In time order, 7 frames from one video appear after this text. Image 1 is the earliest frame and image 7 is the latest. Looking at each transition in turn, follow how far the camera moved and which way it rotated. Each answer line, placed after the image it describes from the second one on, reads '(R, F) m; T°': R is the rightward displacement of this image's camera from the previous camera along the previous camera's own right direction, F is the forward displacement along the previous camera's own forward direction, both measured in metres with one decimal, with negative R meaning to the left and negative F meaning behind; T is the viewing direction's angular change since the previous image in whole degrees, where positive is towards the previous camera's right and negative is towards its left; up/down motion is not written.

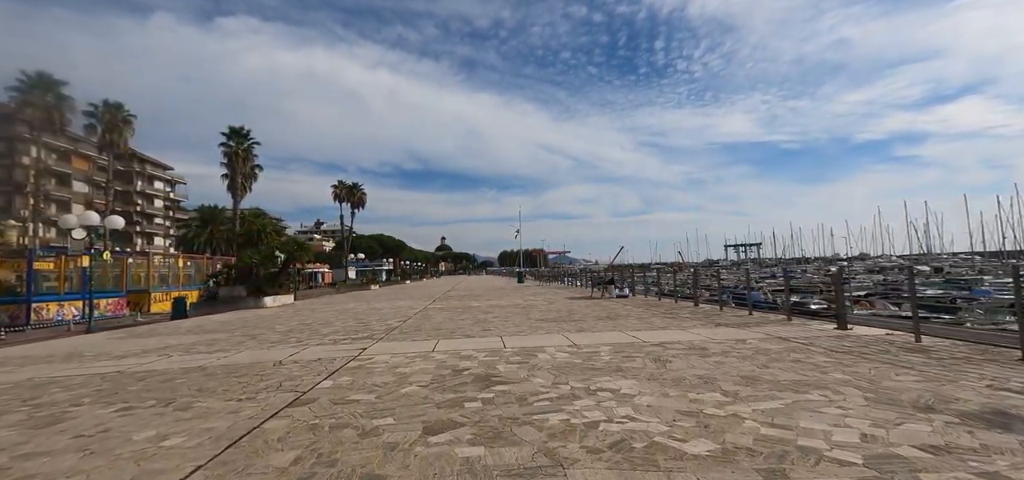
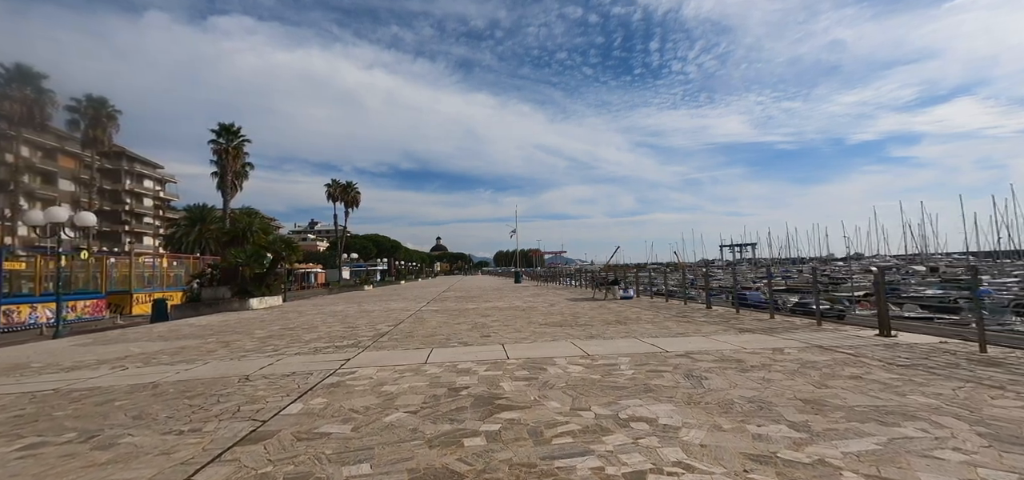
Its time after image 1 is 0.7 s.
(-0.2, +1.0) m; +1°
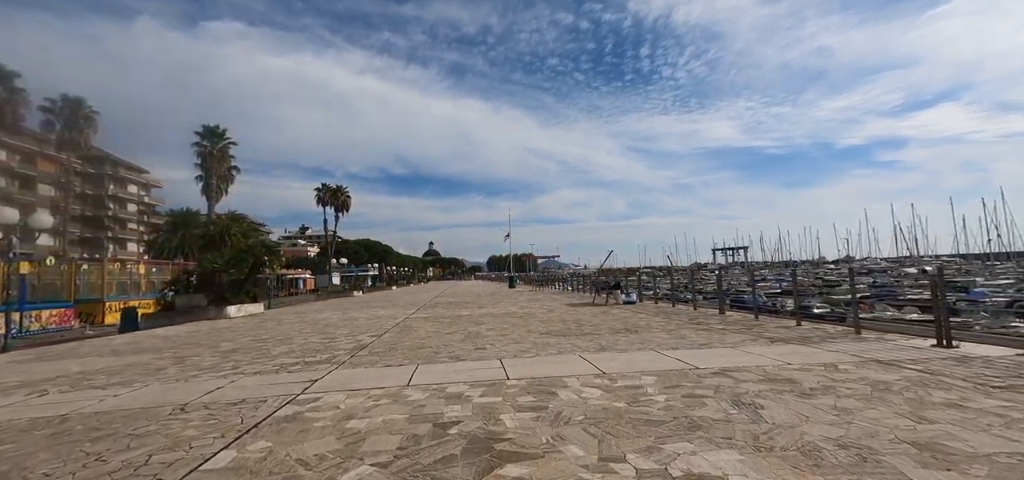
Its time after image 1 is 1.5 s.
(-0.1, +1.2) m; +1°
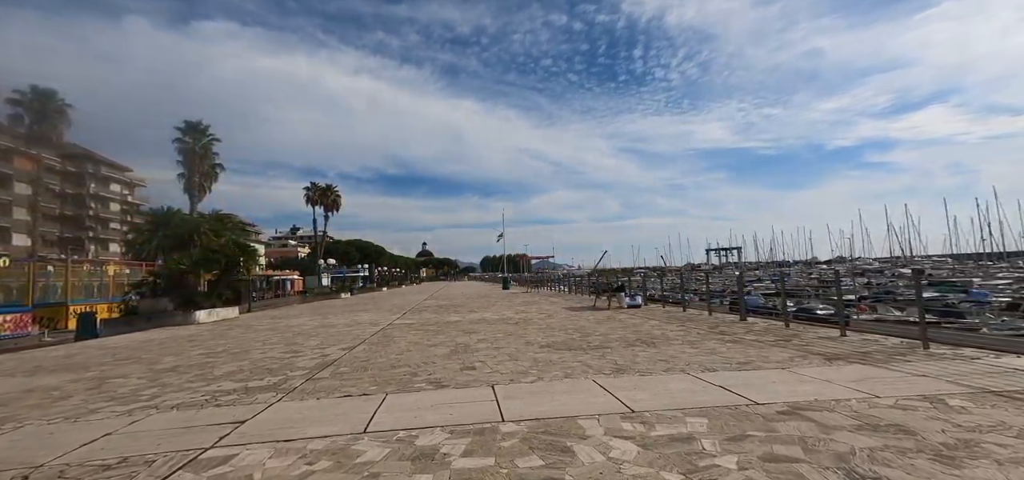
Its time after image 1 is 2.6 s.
(0.0, +1.5) m; +1°
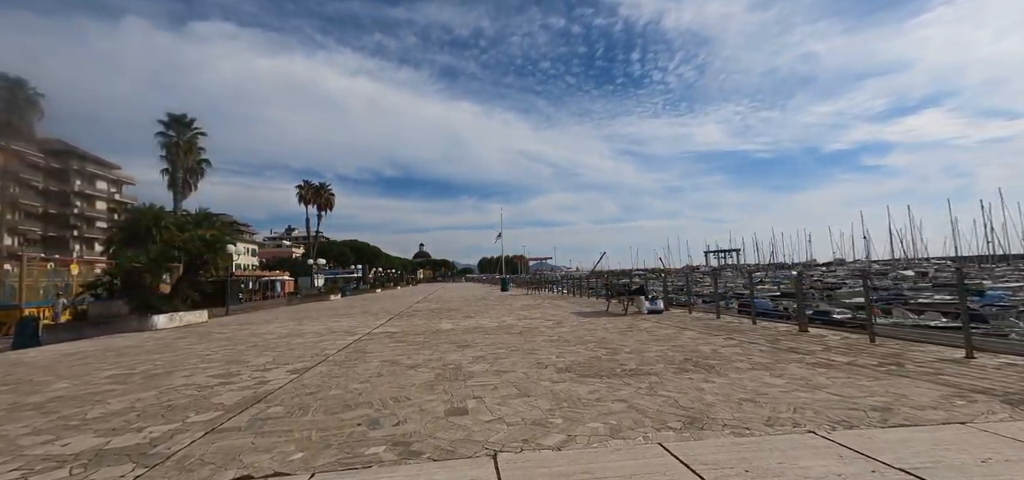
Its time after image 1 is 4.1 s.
(-0.2, +2.3) m; 0°
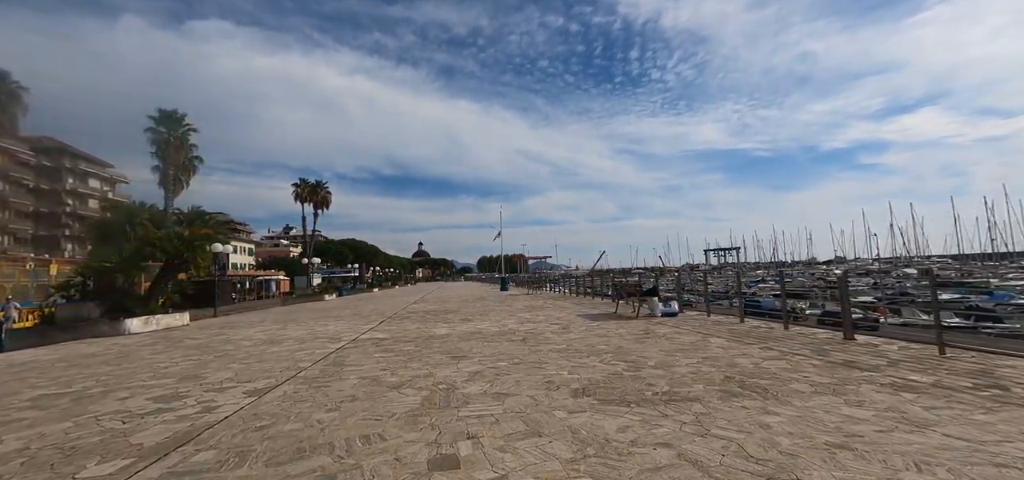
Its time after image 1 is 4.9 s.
(-0.1, +1.2) m; 0°
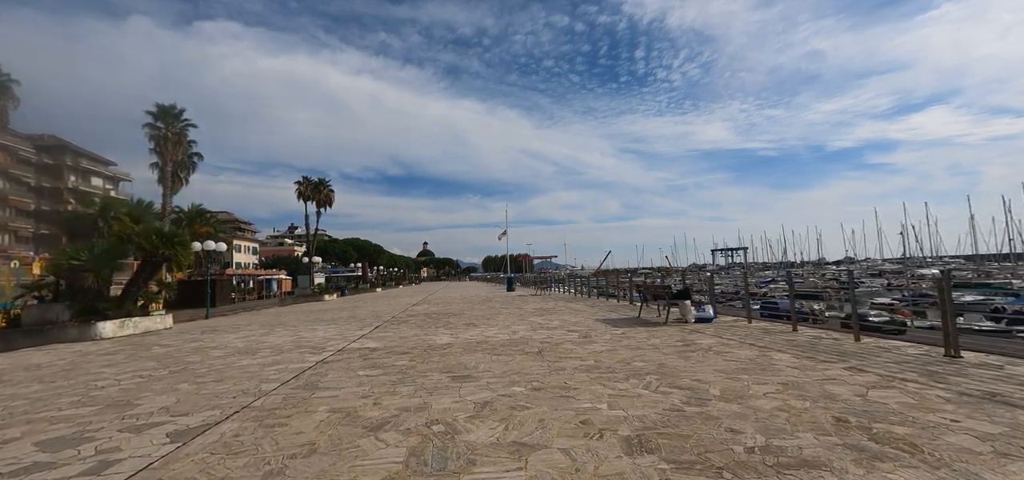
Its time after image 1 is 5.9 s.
(-0.2, +1.6) m; -1°
